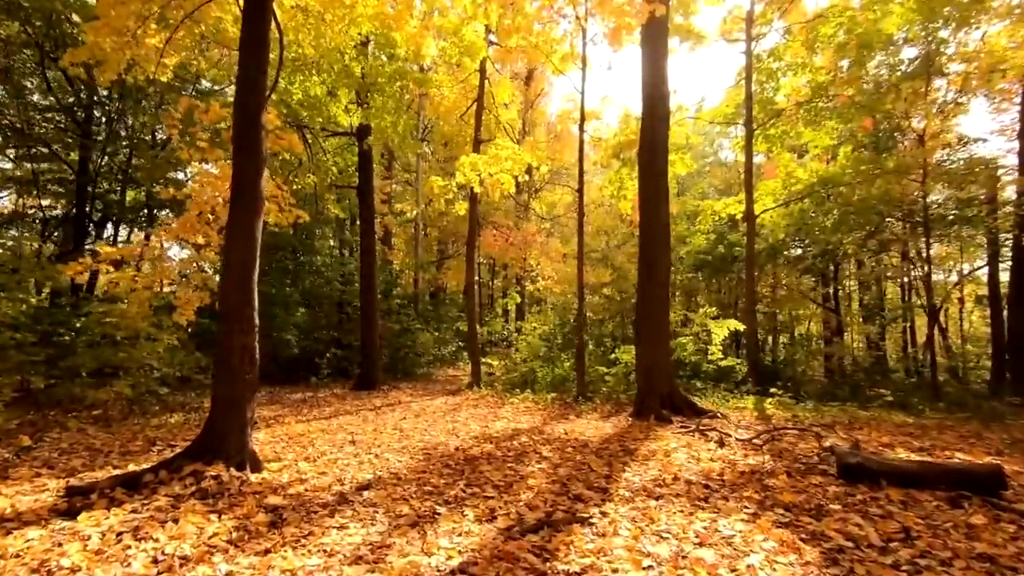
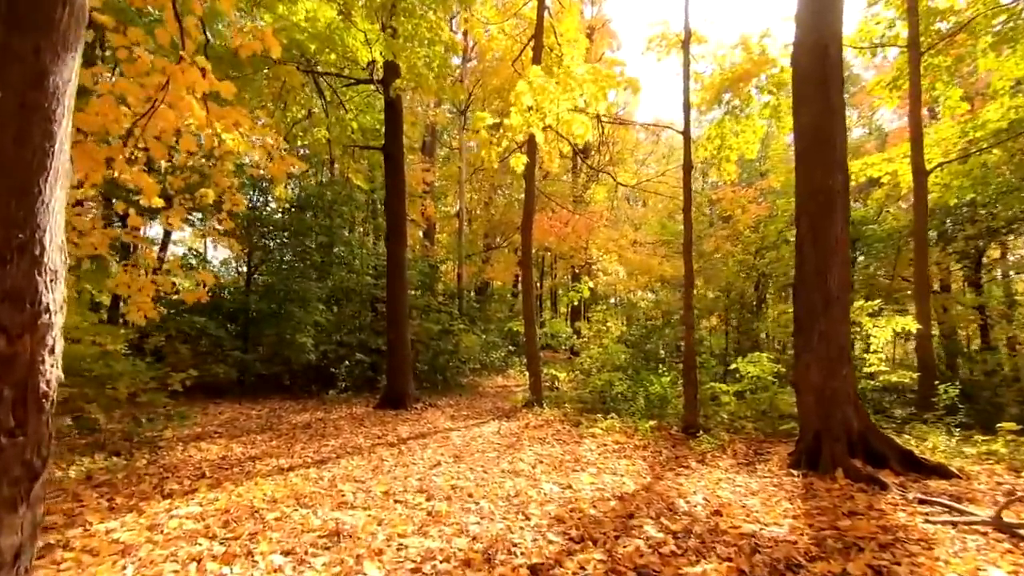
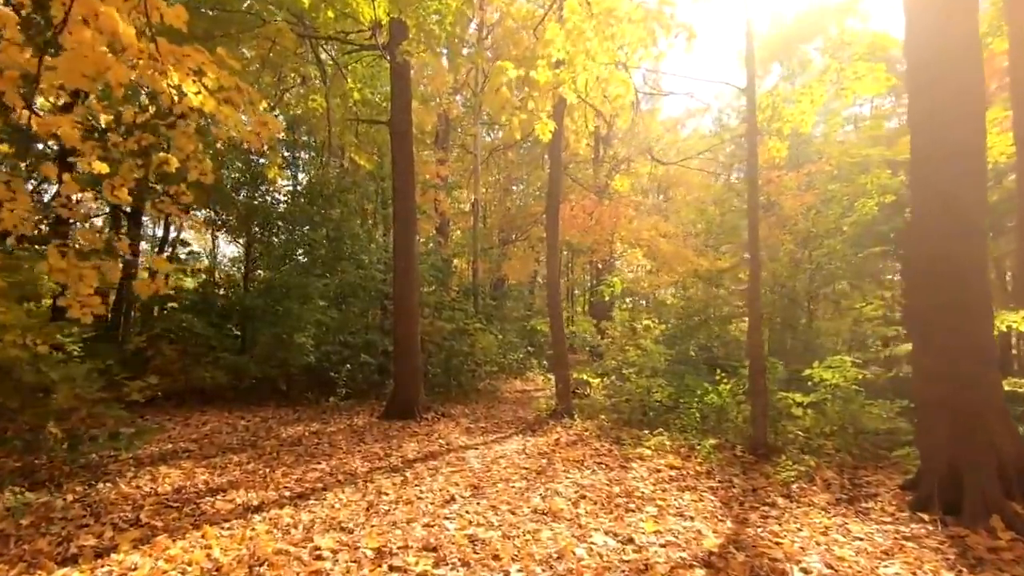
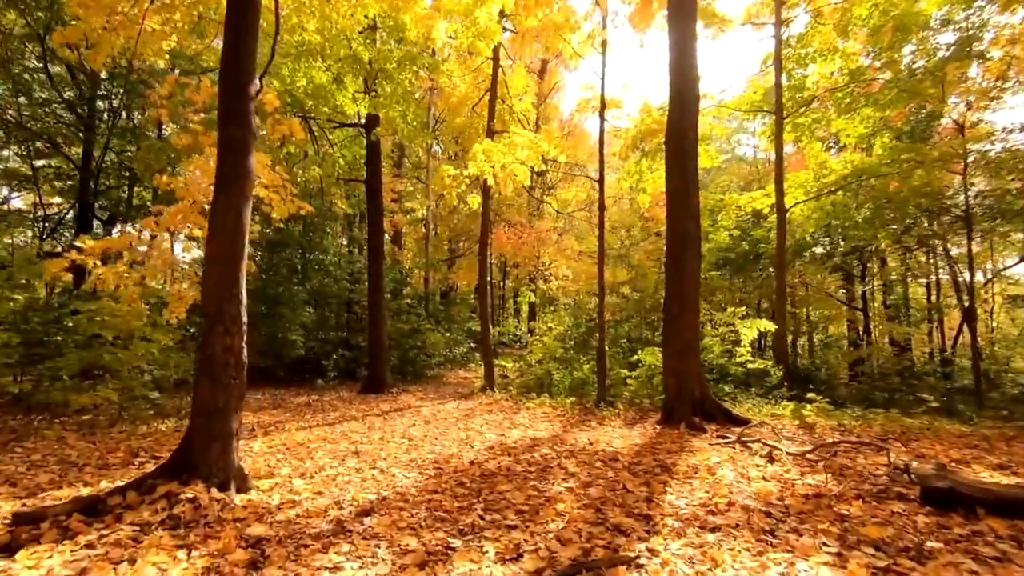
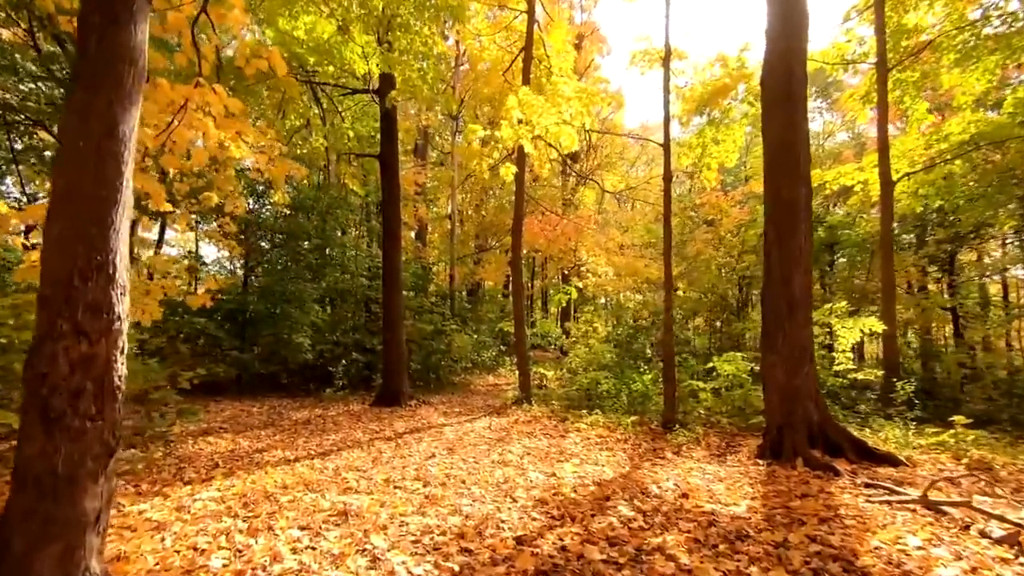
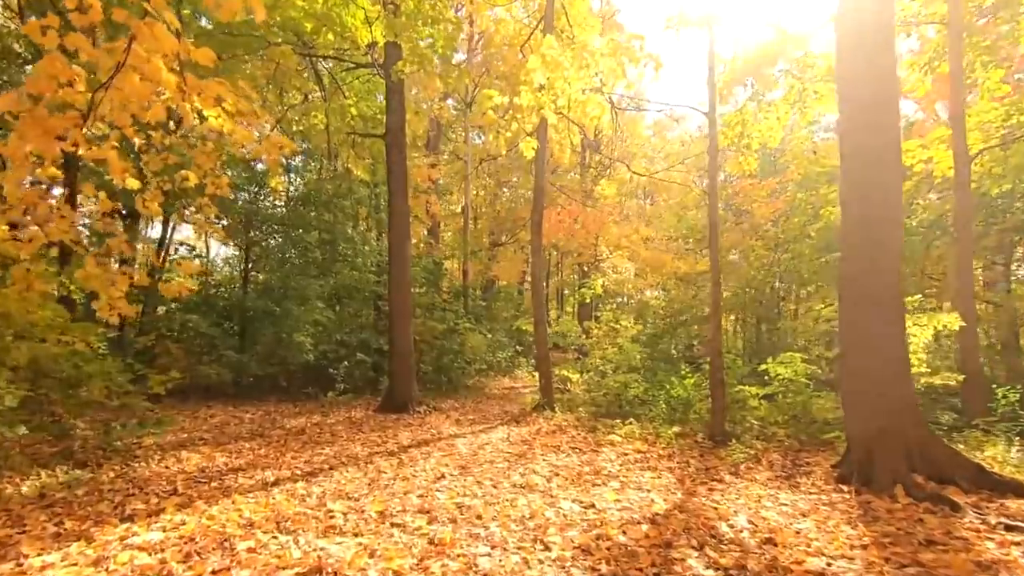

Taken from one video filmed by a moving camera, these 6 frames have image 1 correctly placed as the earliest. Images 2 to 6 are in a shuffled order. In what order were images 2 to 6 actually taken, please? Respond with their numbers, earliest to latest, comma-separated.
4, 5, 2, 6, 3
